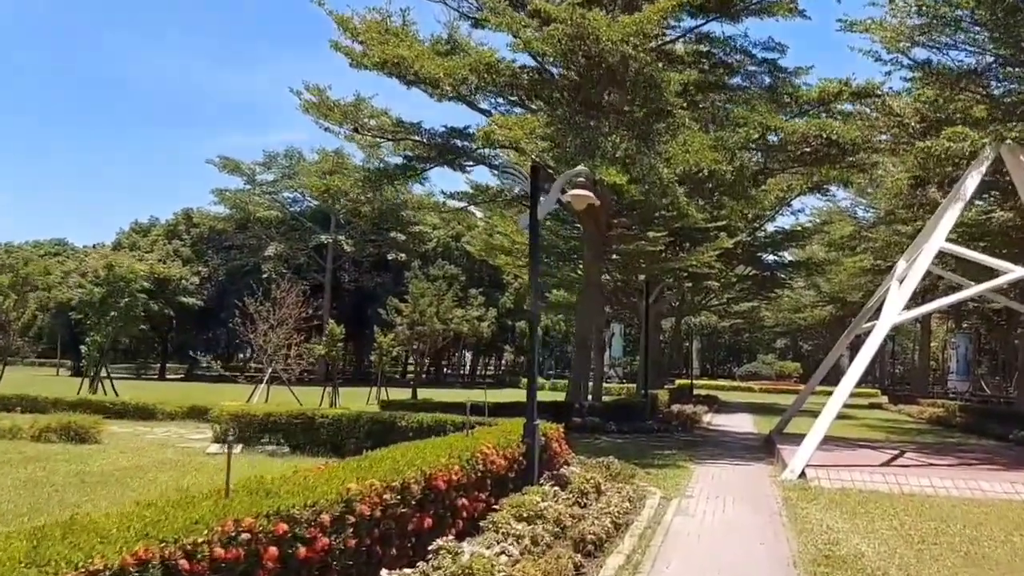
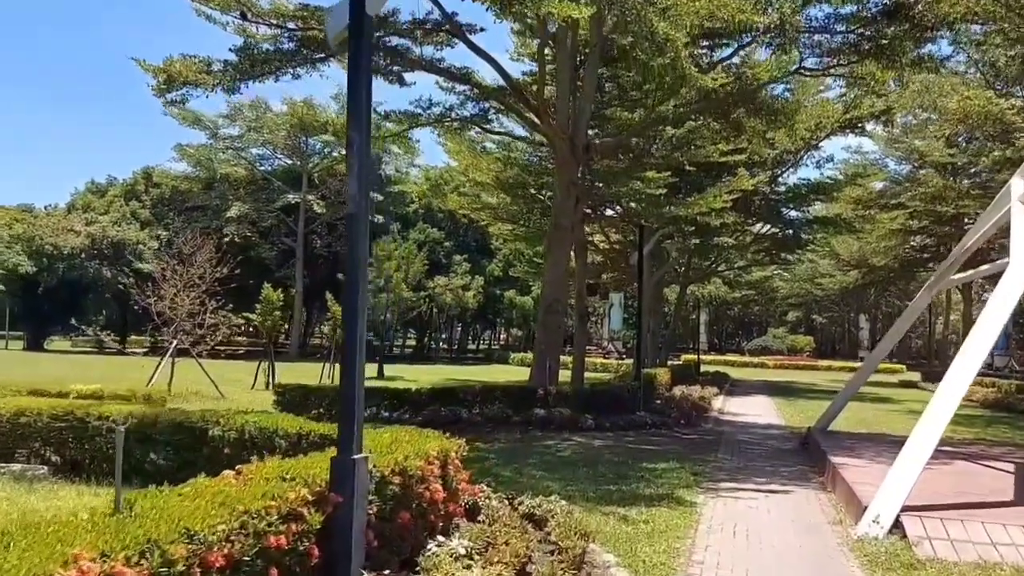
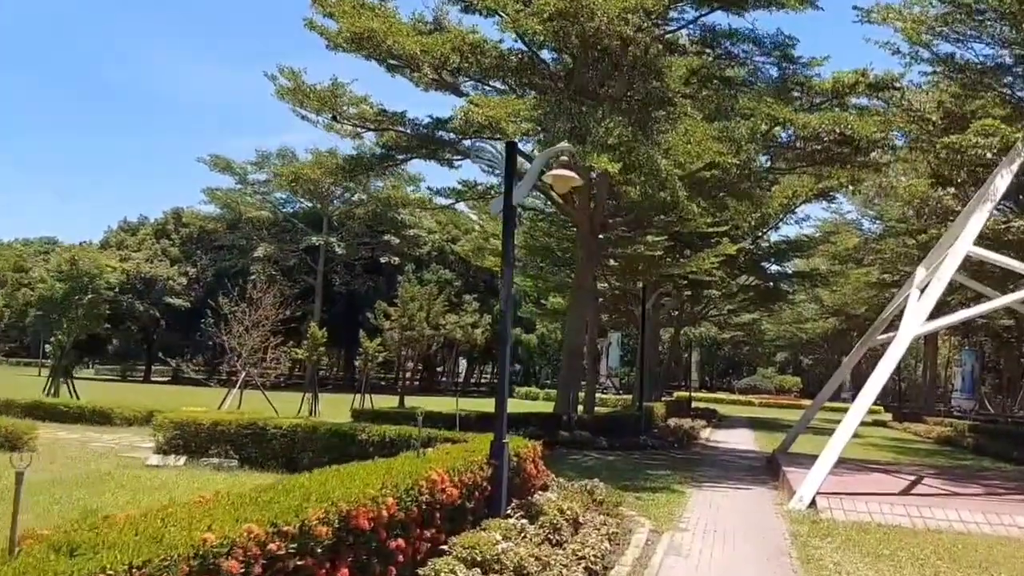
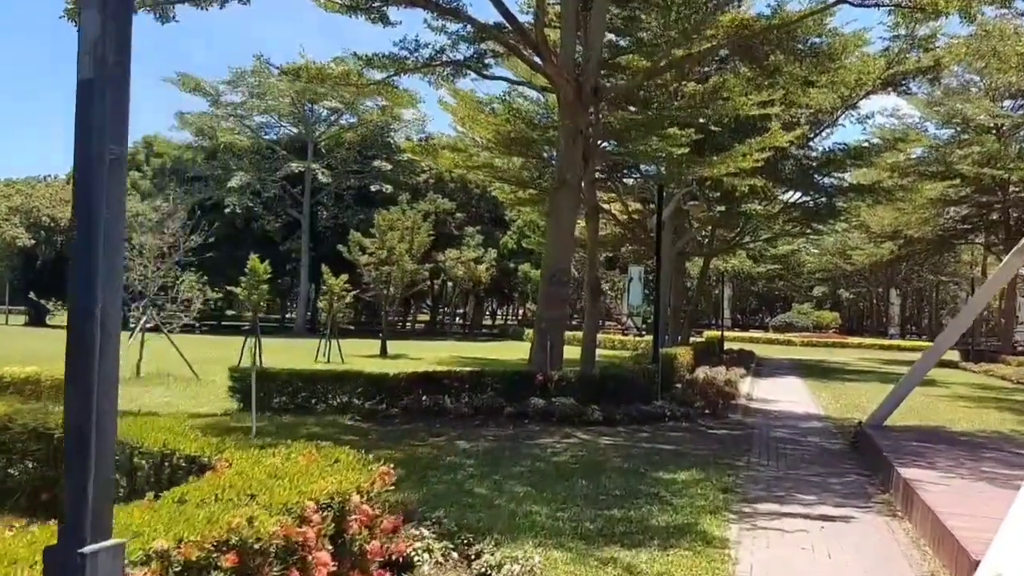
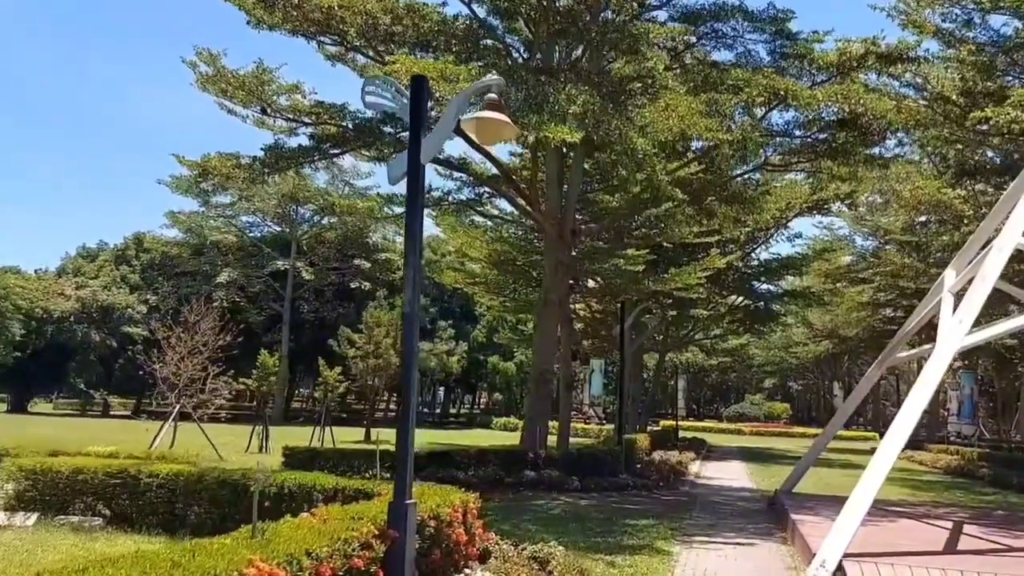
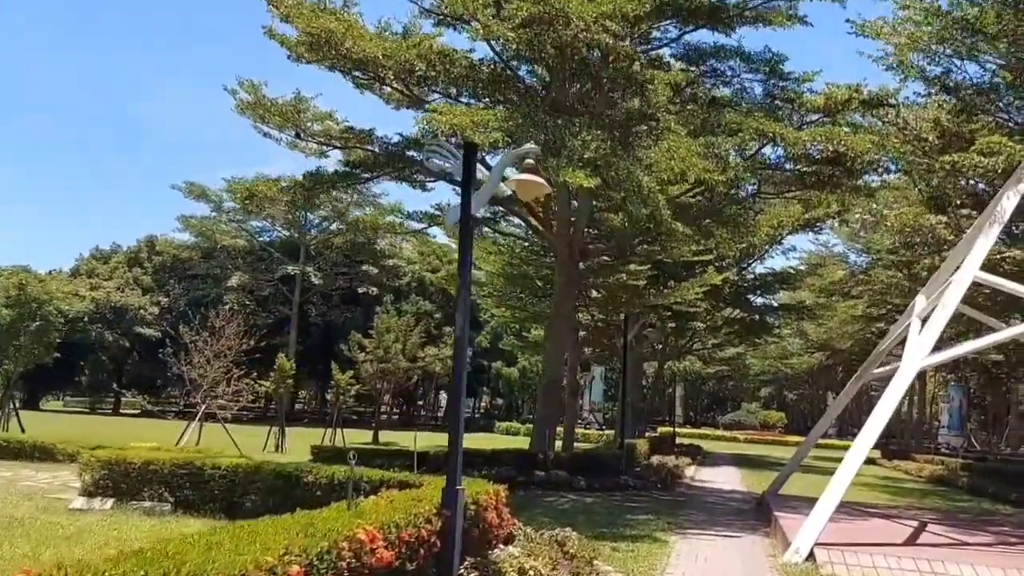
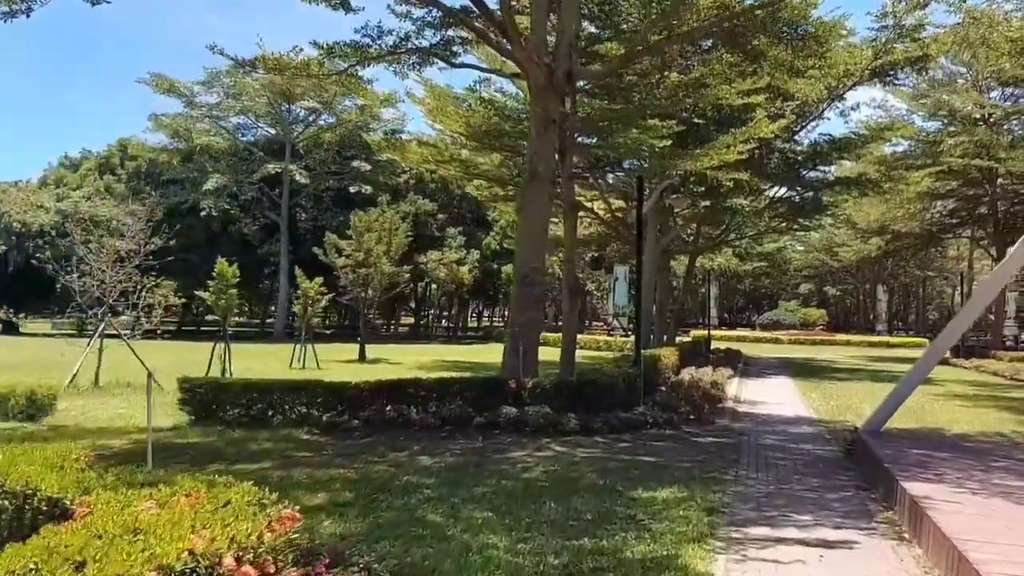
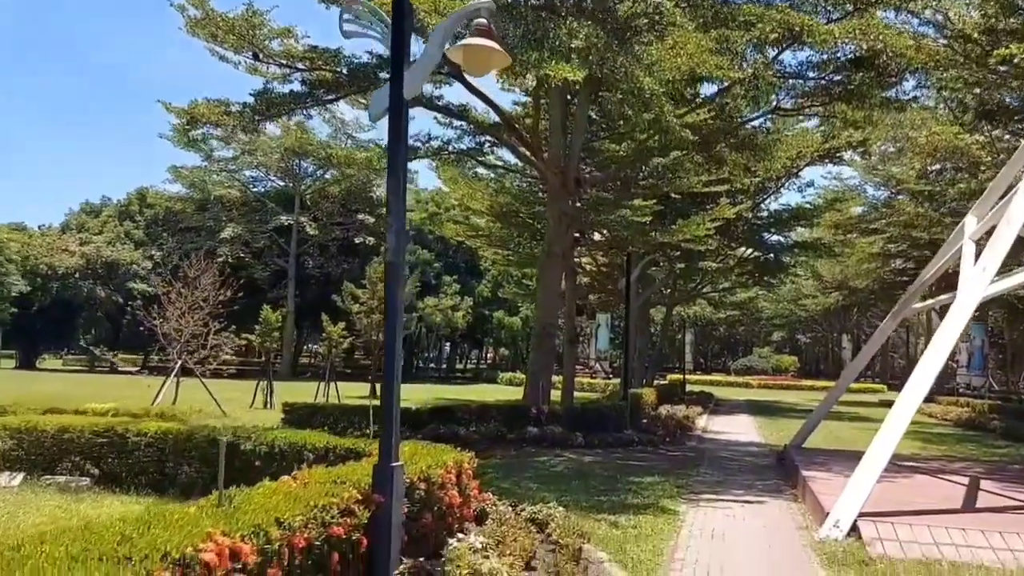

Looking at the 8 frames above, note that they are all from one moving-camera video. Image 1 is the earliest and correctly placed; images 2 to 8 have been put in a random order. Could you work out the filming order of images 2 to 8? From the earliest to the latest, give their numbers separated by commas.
3, 6, 5, 8, 2, 4, 7
